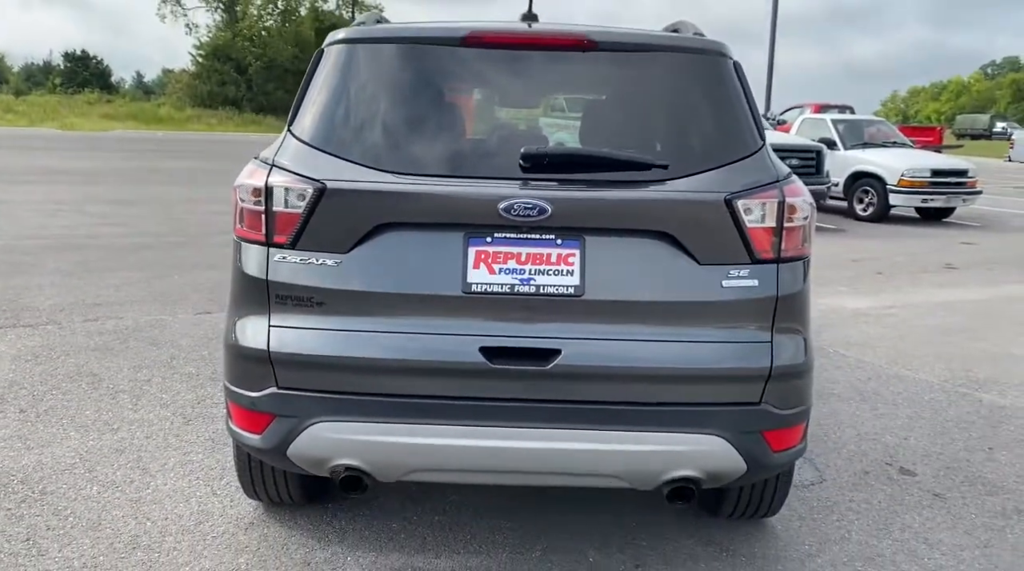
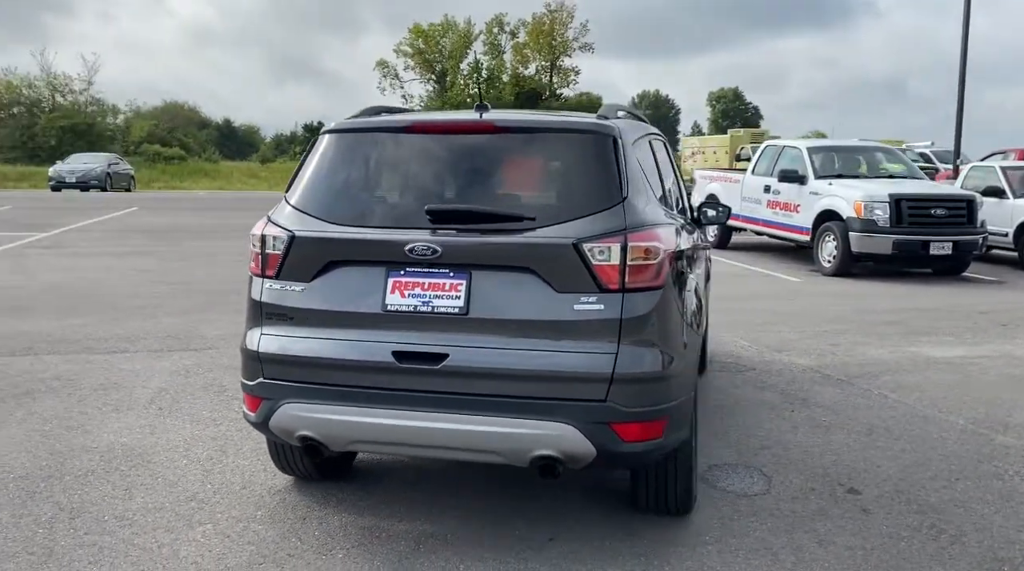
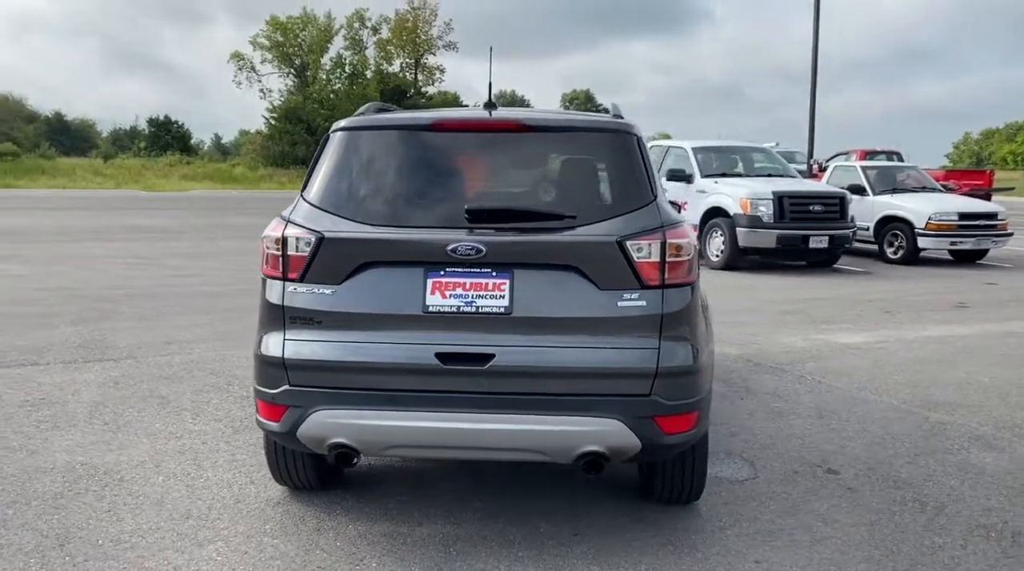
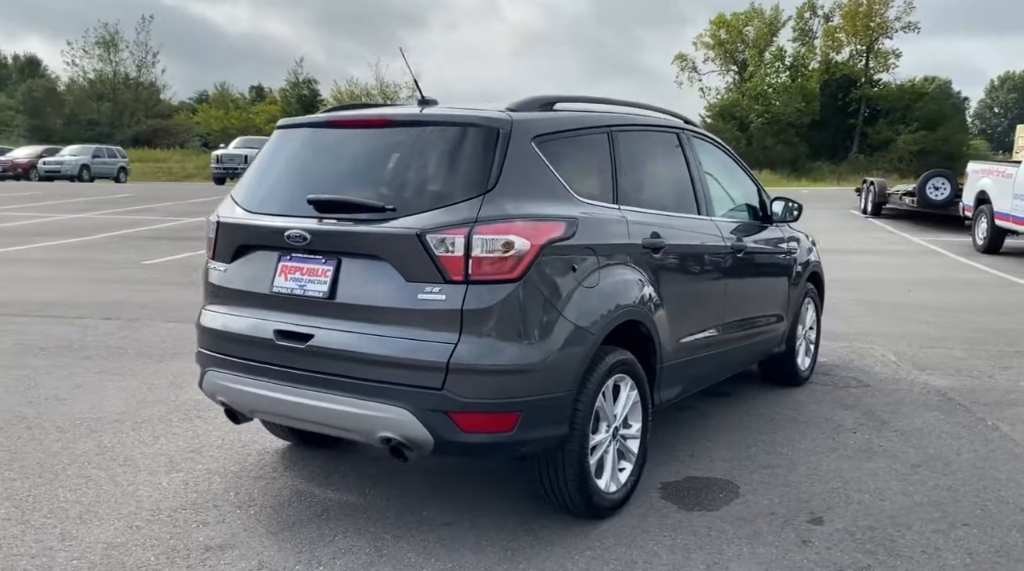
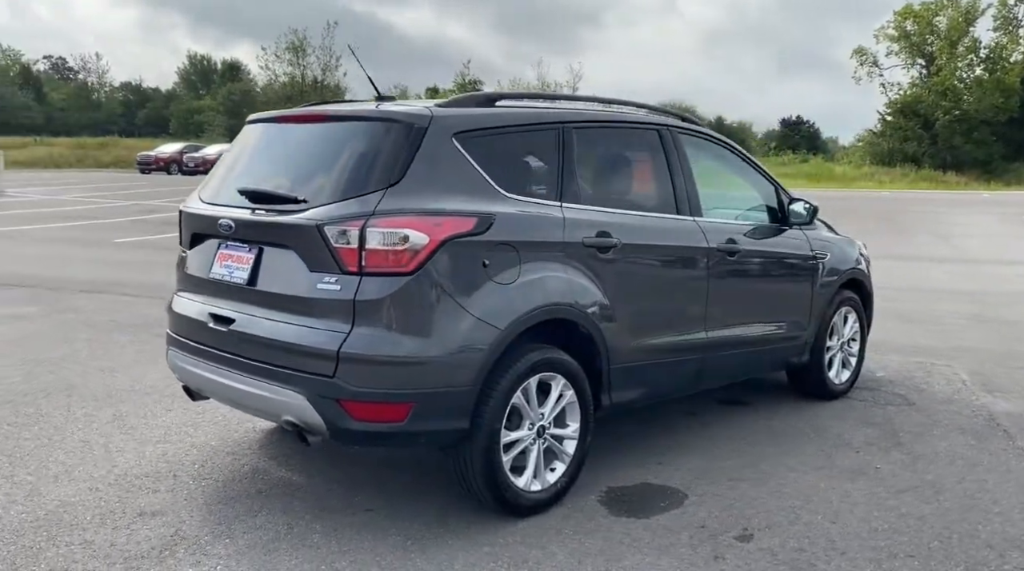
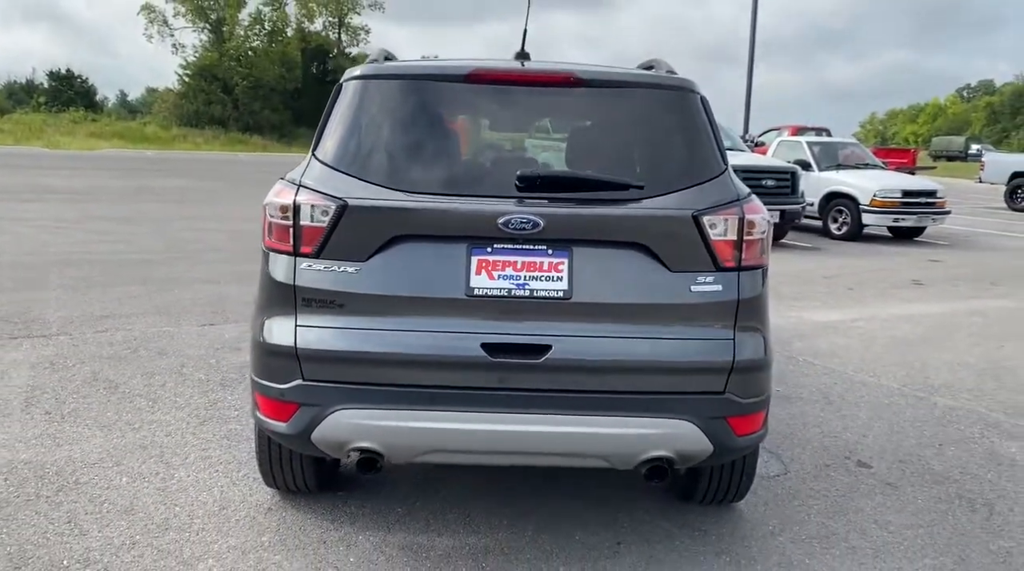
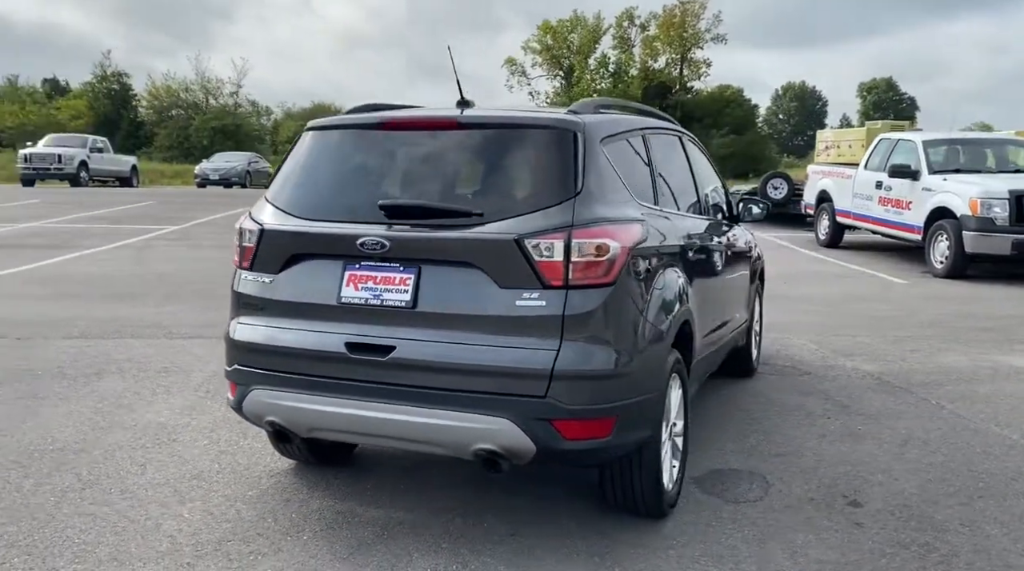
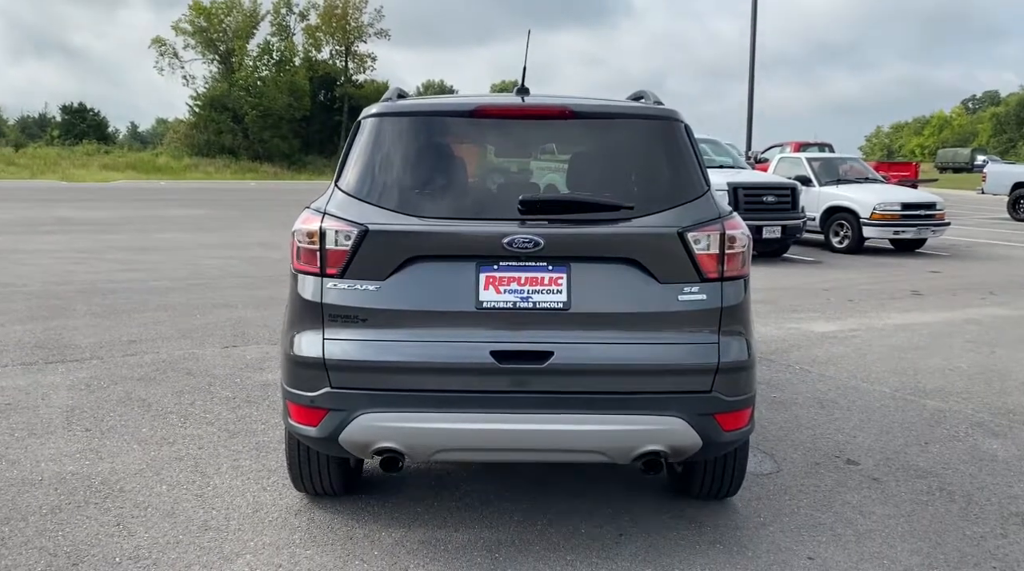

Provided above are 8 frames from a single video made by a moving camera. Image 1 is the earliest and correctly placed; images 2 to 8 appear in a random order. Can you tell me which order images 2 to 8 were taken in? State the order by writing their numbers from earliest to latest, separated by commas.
6, 8, 3, 2, 7, 4, 5
